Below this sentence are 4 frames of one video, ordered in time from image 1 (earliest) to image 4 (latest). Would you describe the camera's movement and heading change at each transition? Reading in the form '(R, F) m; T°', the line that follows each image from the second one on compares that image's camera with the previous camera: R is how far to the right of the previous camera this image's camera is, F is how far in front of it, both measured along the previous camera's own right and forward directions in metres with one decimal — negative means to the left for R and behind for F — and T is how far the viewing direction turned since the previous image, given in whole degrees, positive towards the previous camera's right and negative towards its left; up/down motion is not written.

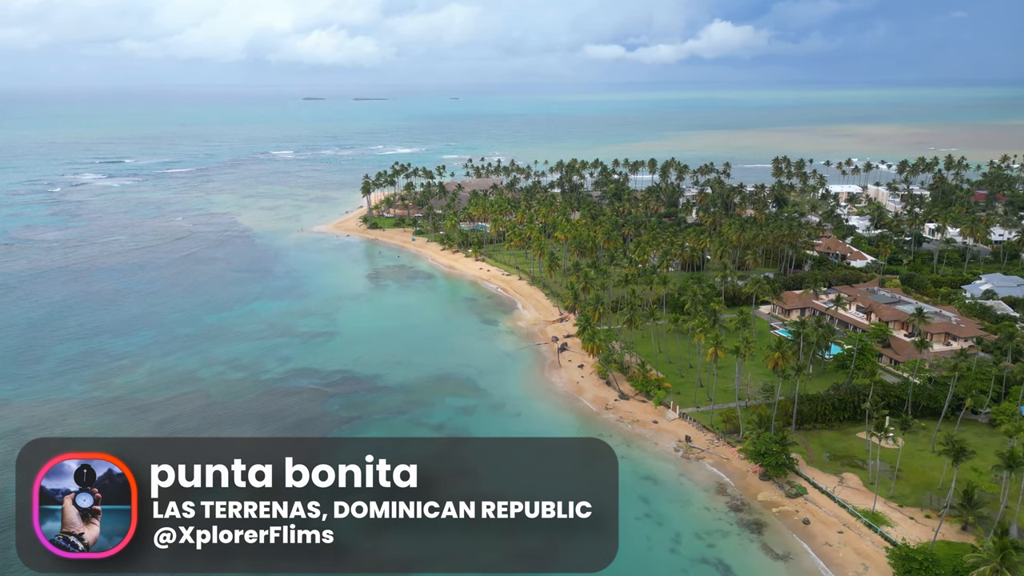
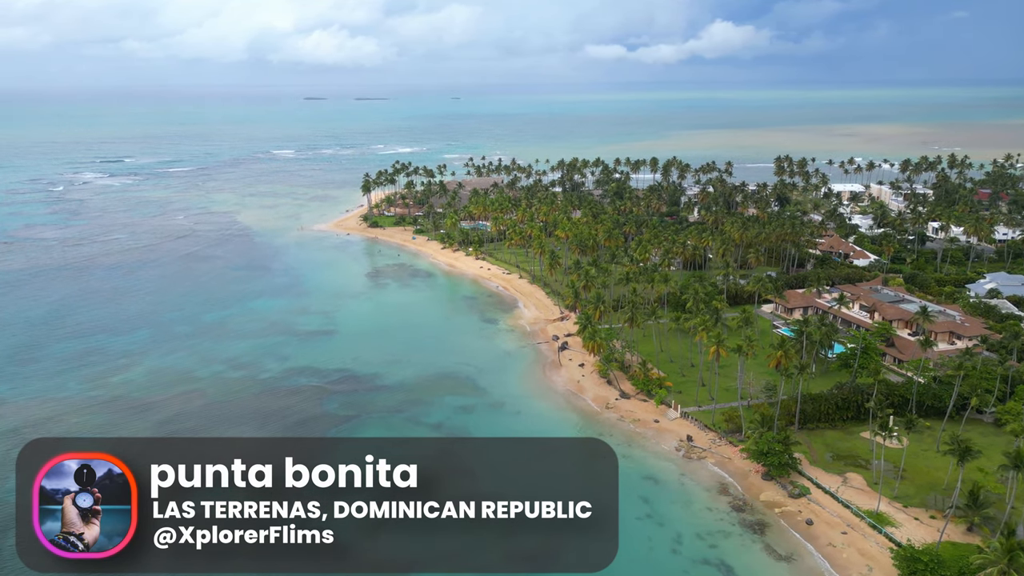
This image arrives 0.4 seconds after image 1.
(+0.1, +0.5) m; 0°
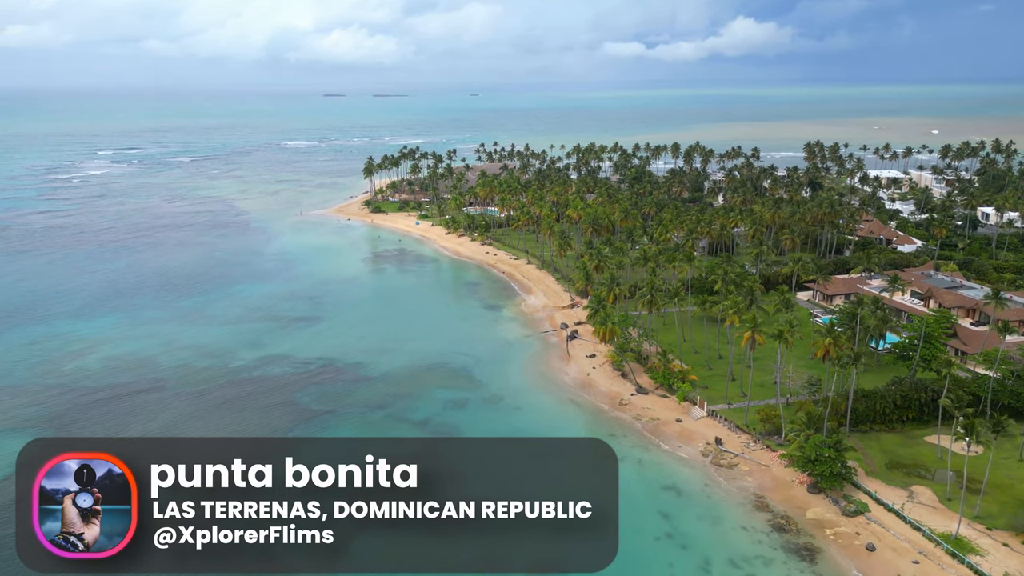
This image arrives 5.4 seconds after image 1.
(+1.4, +7.3) m; -2°
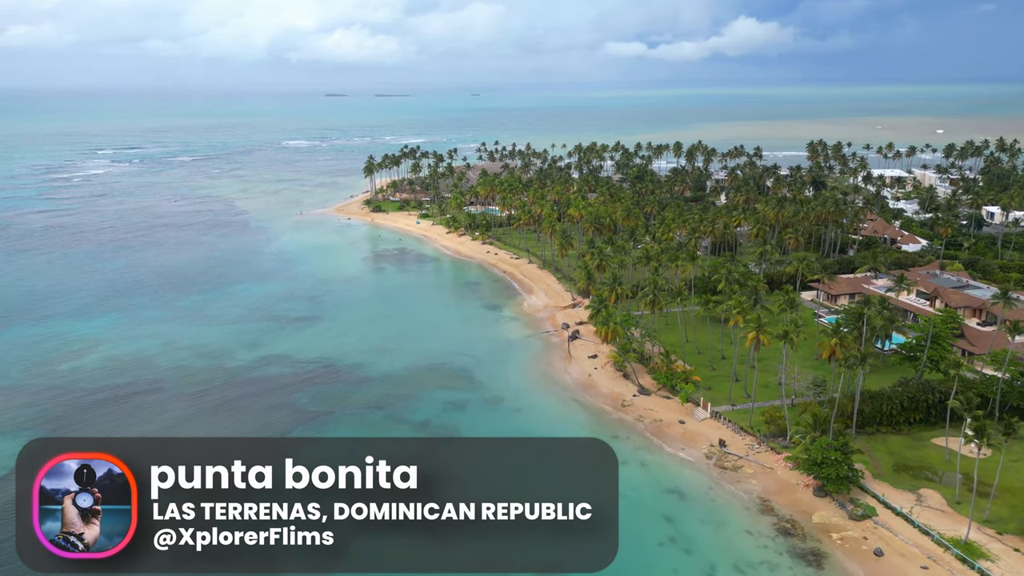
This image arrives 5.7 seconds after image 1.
(+0.1, +0.6) m; 0°
